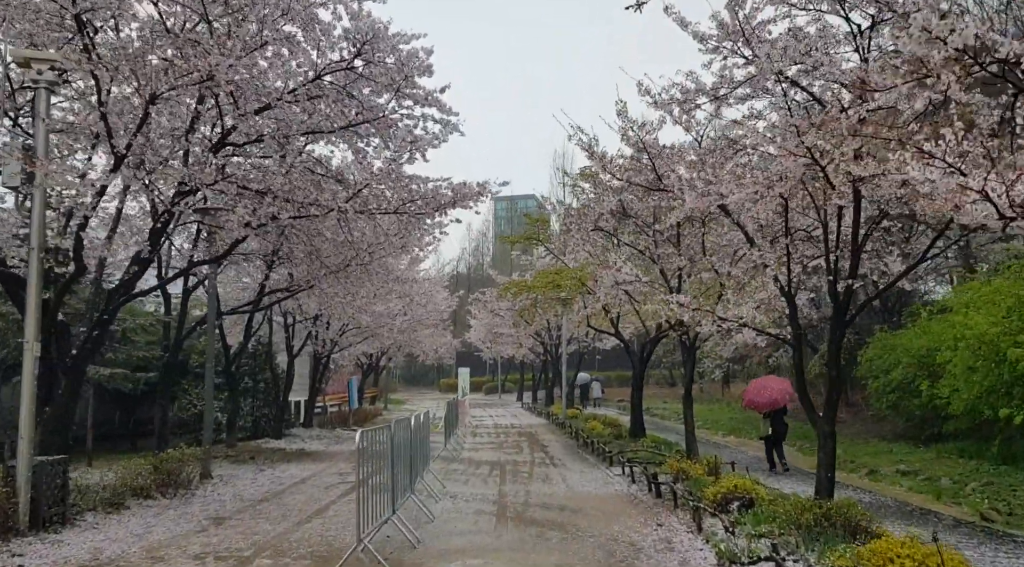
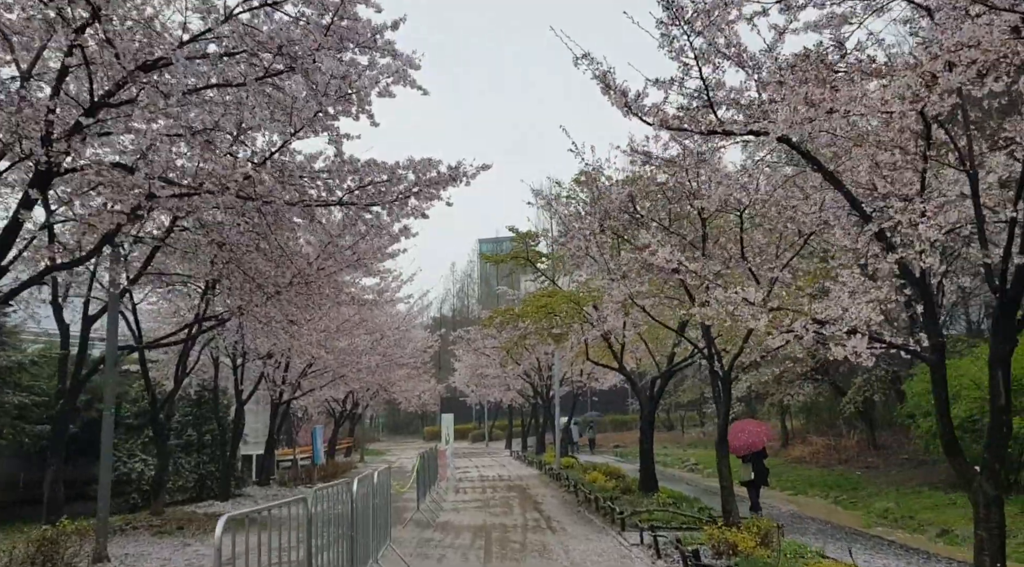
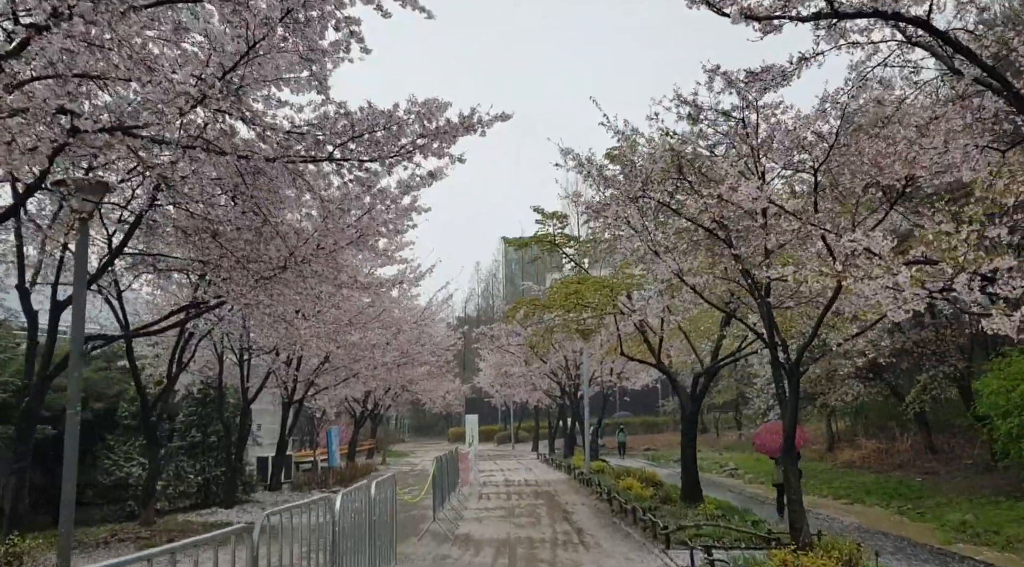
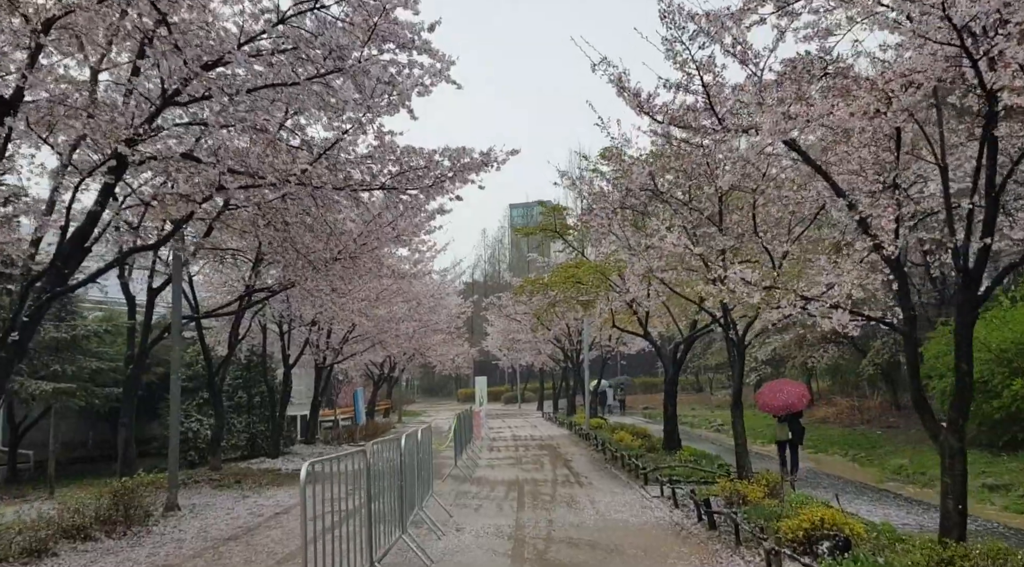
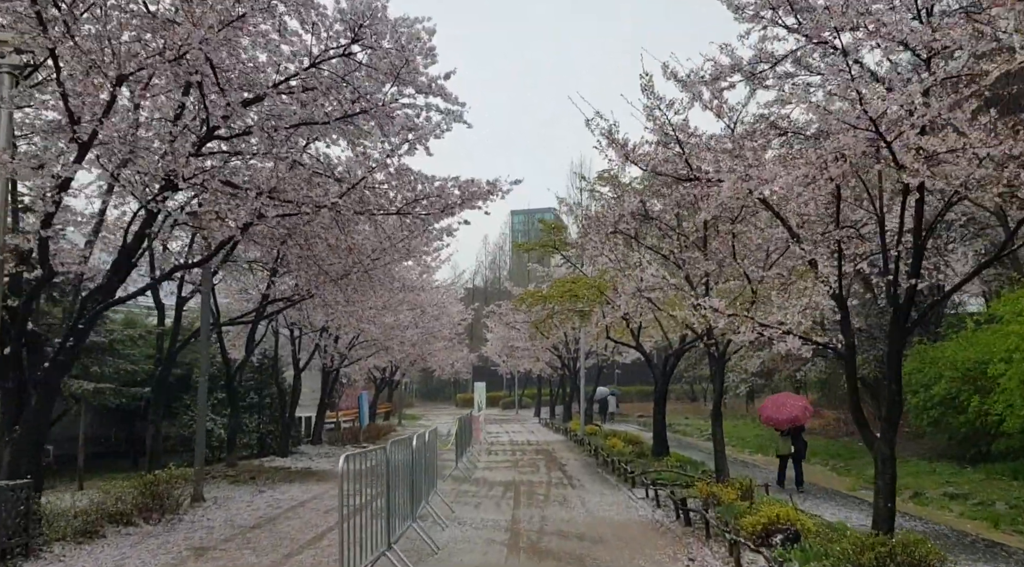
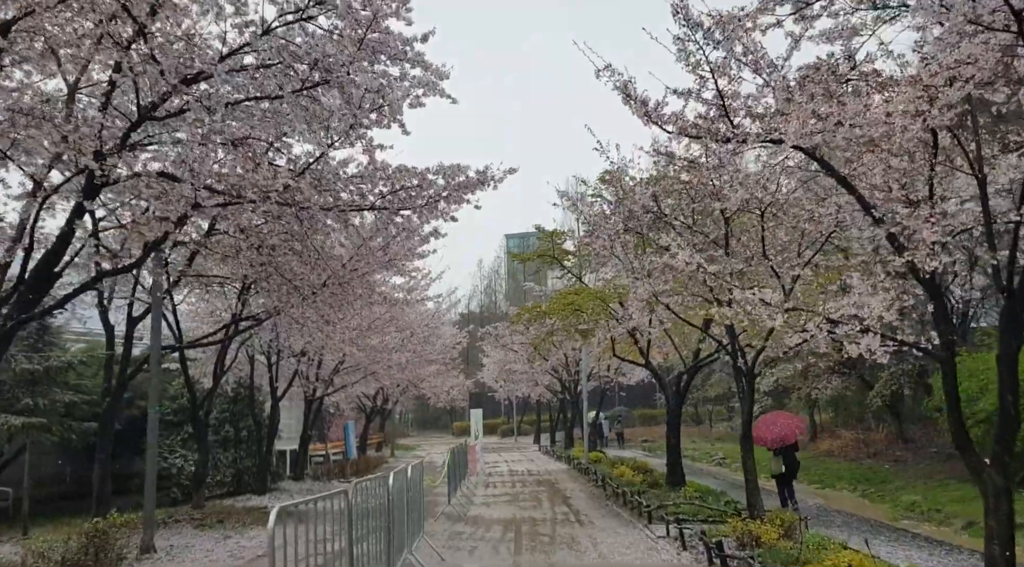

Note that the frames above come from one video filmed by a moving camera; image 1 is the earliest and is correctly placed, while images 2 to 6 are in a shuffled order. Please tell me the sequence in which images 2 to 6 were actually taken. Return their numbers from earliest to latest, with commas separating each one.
5, 4, 6, 2, 3
